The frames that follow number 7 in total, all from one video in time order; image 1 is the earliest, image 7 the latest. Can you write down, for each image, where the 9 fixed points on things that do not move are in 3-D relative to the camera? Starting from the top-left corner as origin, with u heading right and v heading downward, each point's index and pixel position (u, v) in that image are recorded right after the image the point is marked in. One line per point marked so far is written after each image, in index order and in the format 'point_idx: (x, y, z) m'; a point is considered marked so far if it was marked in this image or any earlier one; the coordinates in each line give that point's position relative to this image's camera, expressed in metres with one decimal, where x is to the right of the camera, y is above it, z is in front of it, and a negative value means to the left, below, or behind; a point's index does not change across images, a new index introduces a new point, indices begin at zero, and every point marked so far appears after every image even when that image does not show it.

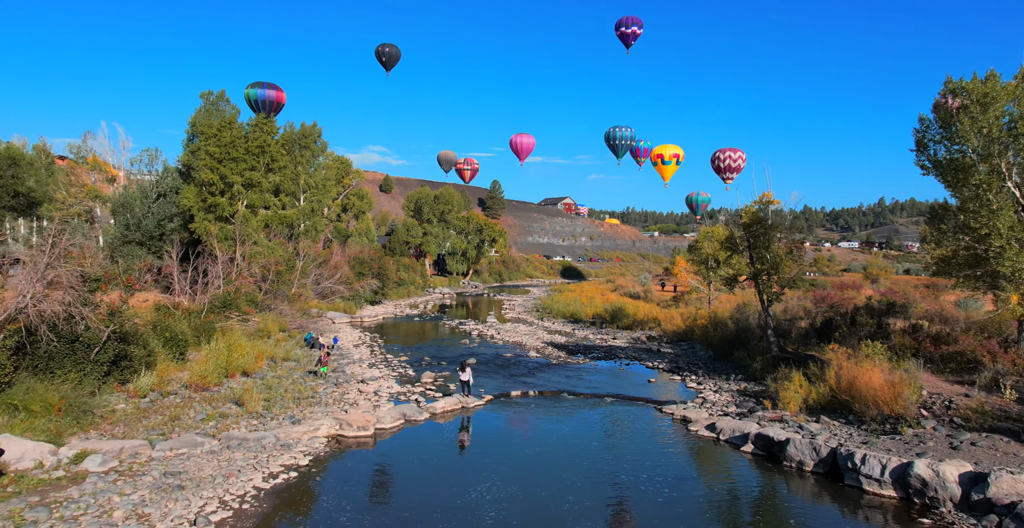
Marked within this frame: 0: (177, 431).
0: (-6.2, -3.1, +12.7) m
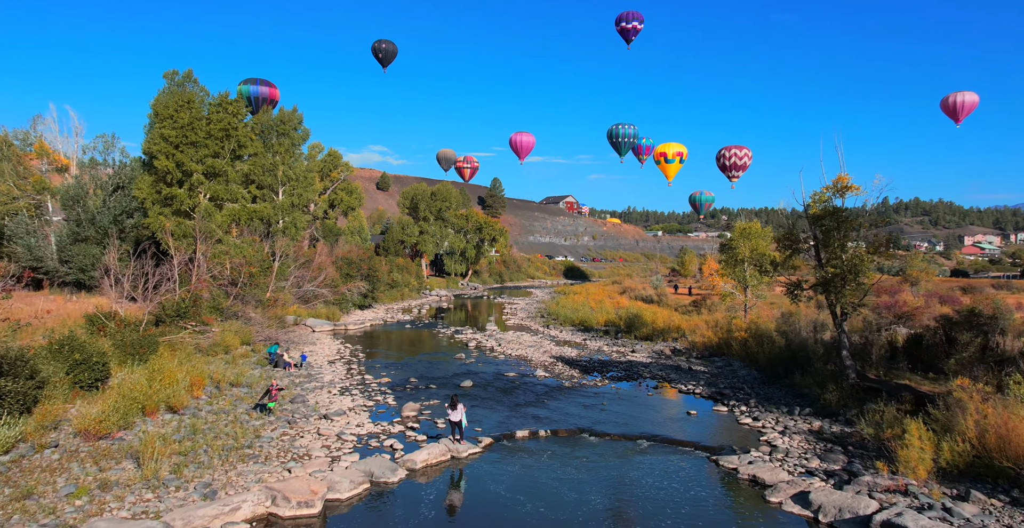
0: (-6.1, -3.2, +8.5) m
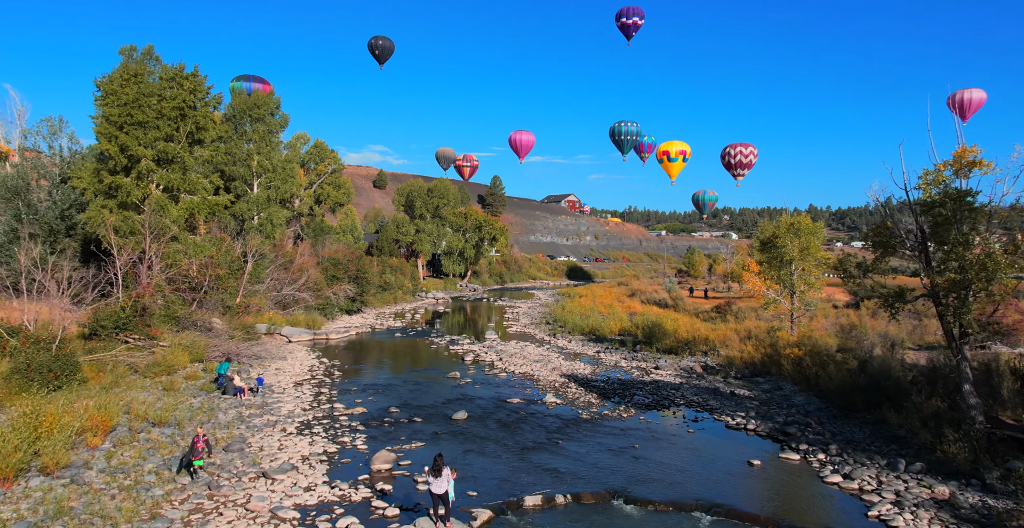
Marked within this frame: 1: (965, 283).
0: (-6.0, -3.2, +4.6) m
1: (+7.4, -0.3, +11.3) m
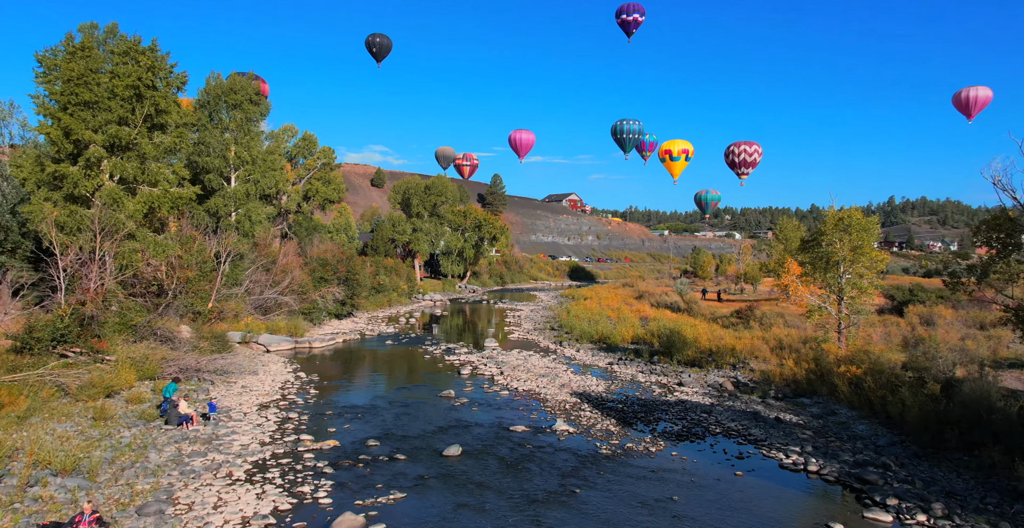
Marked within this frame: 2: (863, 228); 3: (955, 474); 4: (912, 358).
0: (-5.9, -3.2, +1.7) m
1: (+7.4, -0.3, +8.4) m
2: (+9.0, +0.9, +17.7) m
3: (+6.8, -3.3, +10.7) m
4: (+8.8, -2.1, +15.2) m
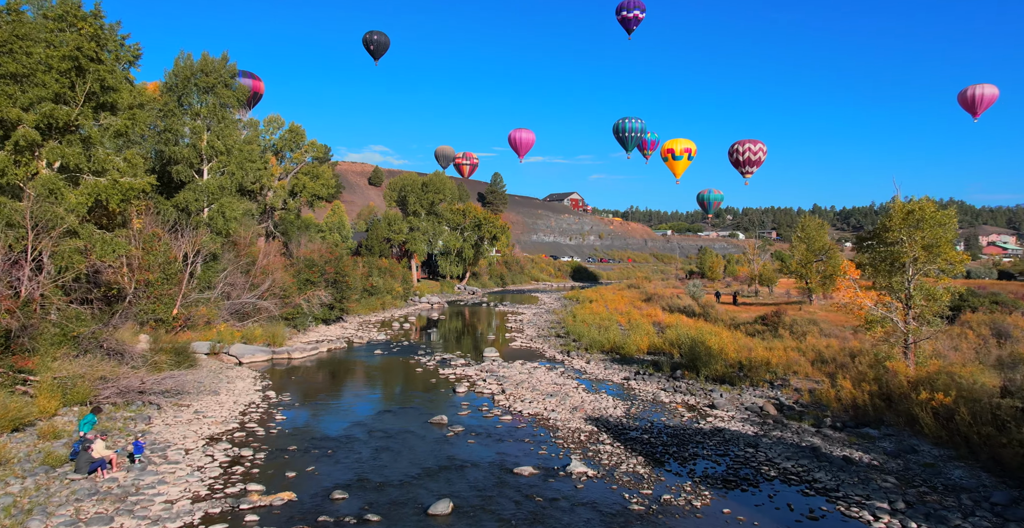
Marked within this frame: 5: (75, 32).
0: (-5.9, -3.3, -1.3) m
1: (+7.5, -0.4, +5.4) m
2: (+9.0, +0.9, +14.8) m
3: (+6.9, -3.3, +7.7) m
4: (+8.8, -2.1, +12.2) m
5: (-11.2, +6.0, +17.9) m
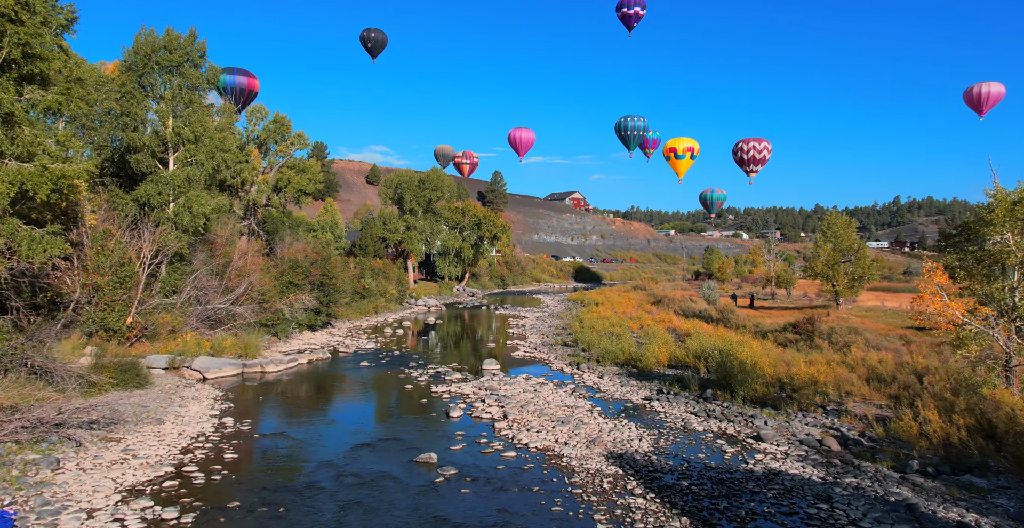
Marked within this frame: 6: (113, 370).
0: (-5.8, -3.3, -4.3) m
1: (+7.6, -0.4, +2.4) m
2: (+9.1, +0.8, +11.7) m
3: (+7.0, -3.3, +4.7) m
4: (+8.9, -2.2, +9.2) m
5: (-11.1, +5.9, +14.9) m
6: (-10.0, -2.6, +17.5) m
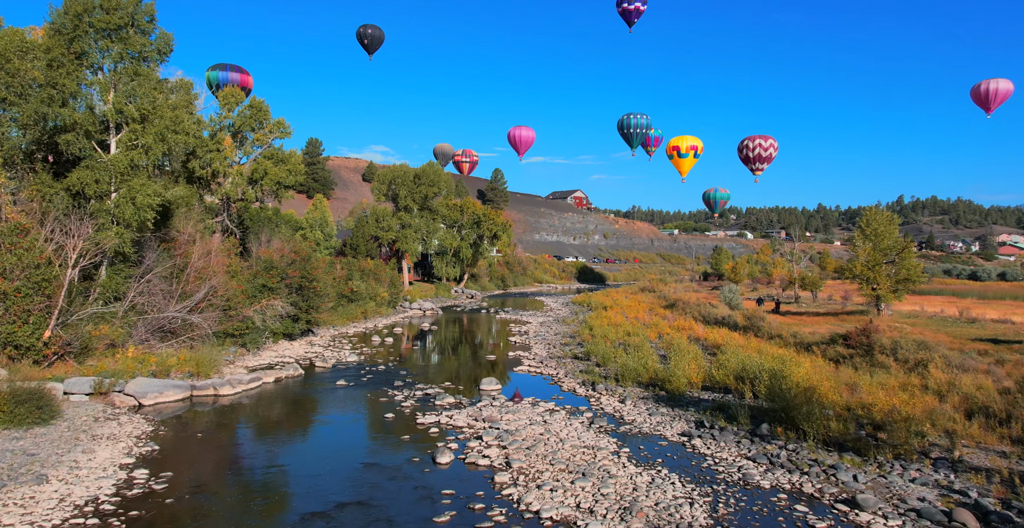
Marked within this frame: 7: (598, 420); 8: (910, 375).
0: (-5.7, -3.4, -8.1) m
1: (+7.7, -0.5, -1.4) m
2: (+9.2, +0.8, +7.9) m
3: (+7.1, -3.4, +0.8) m
4: (+9.0, -2.2, +5.4) m
5: (-11.1, +5.9, +11.1) m
6: (-9.9, -2.7, +13.6) m
7: (+2.0, -3.6, +16.2) m
8: (+10.1, -2.8, +17.6) m
